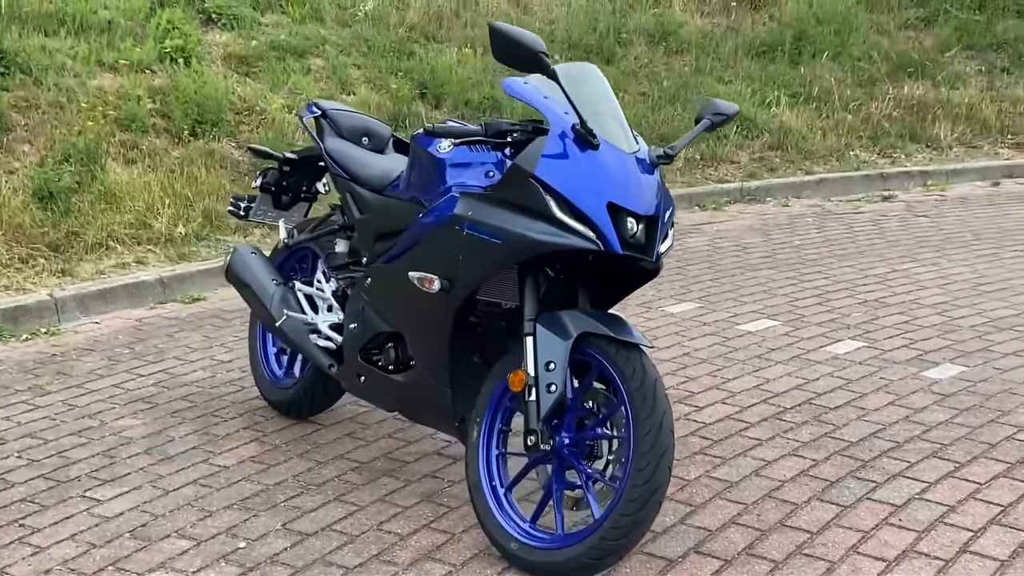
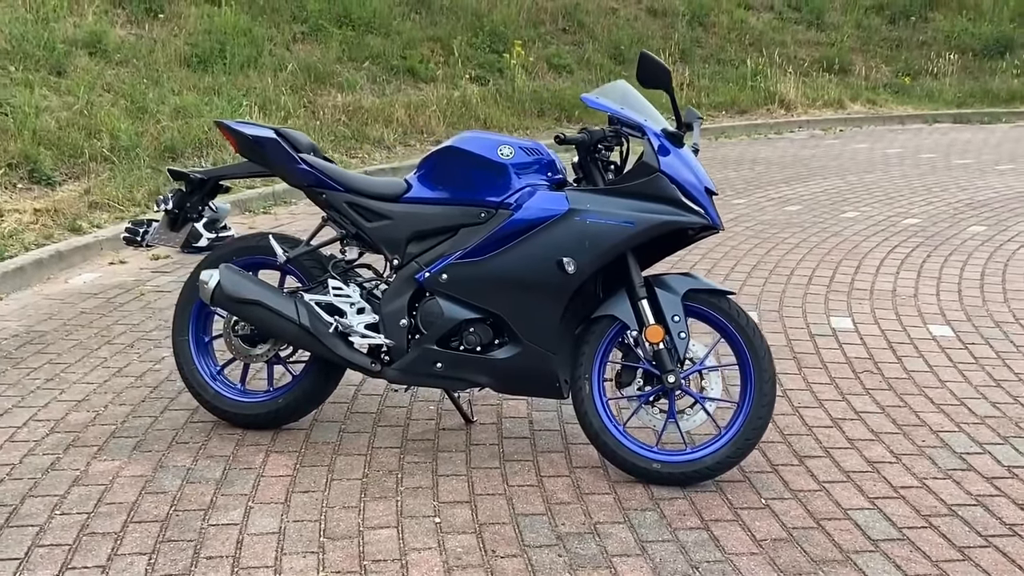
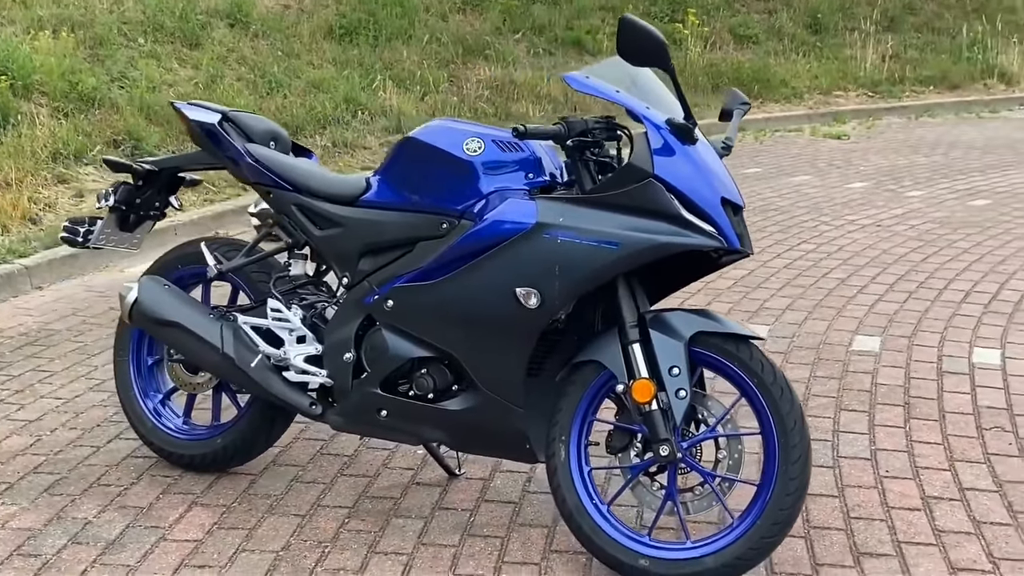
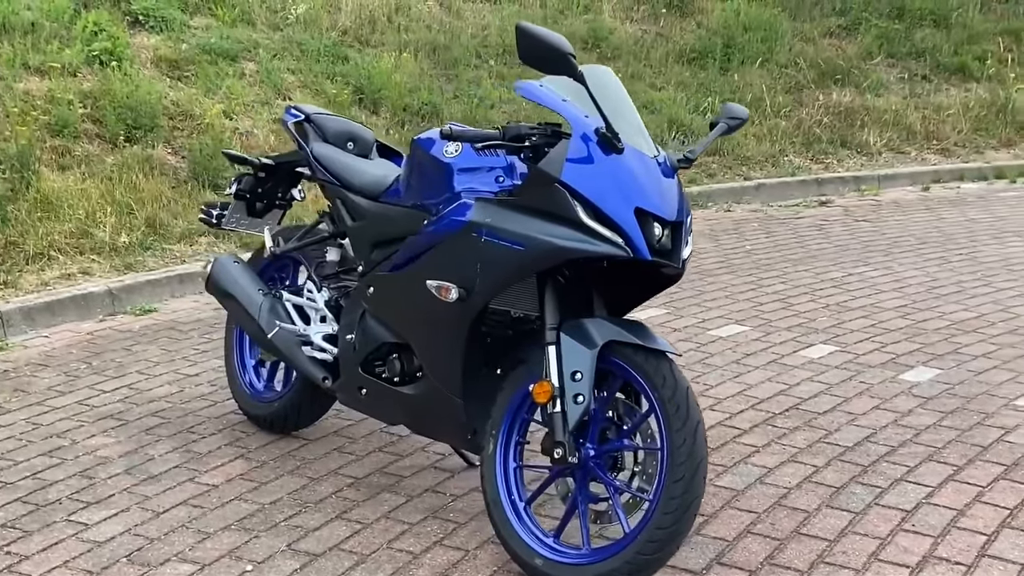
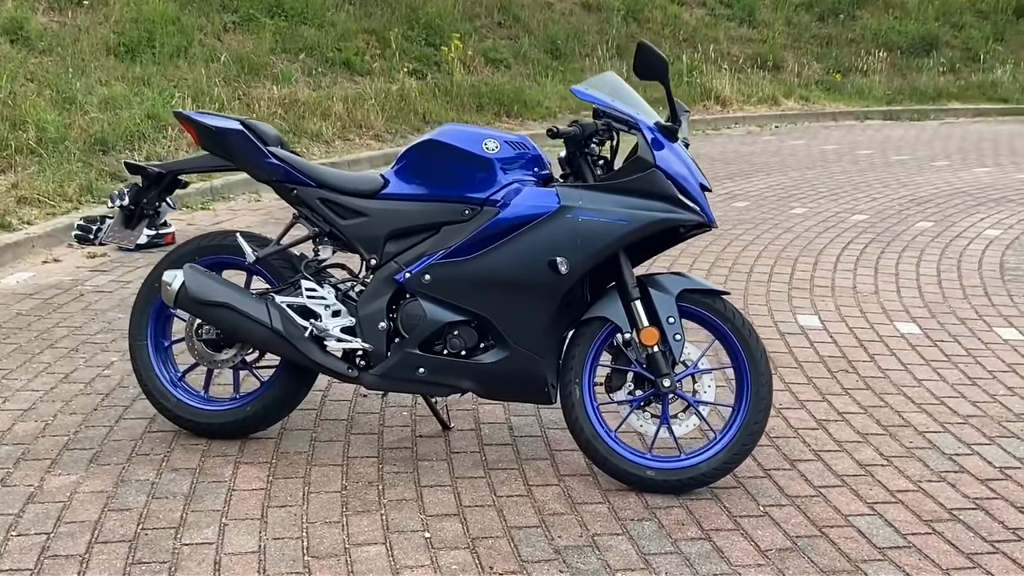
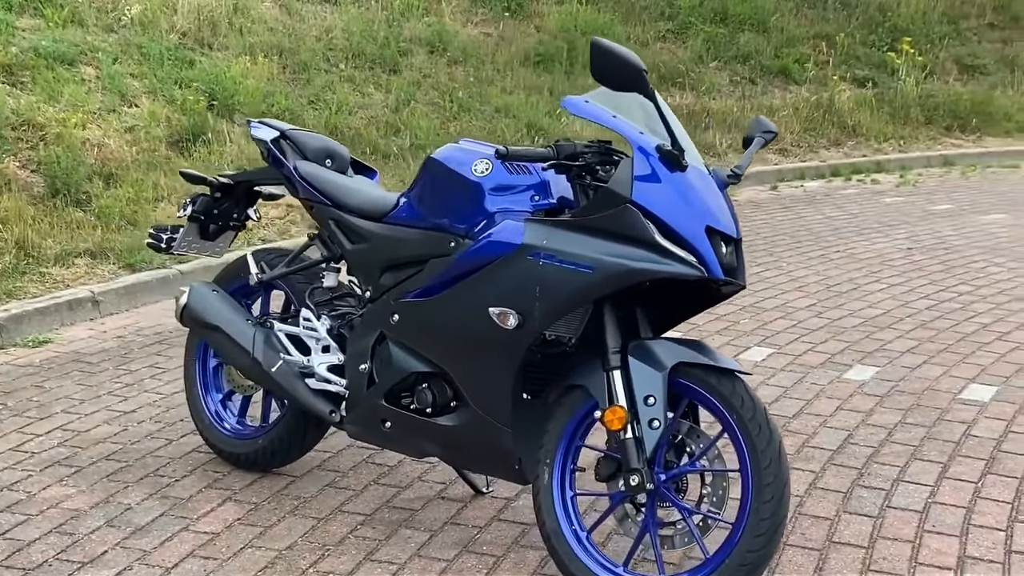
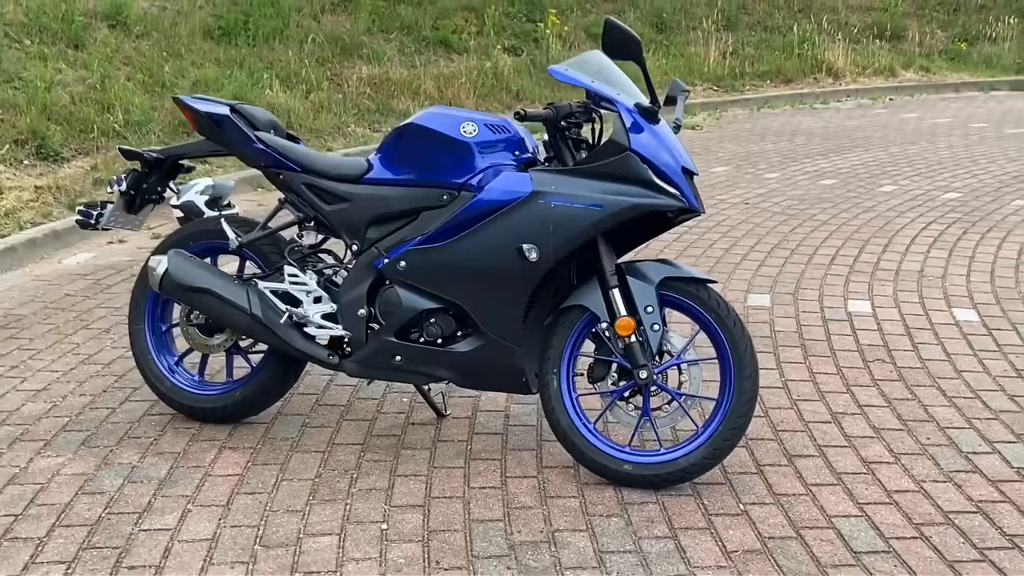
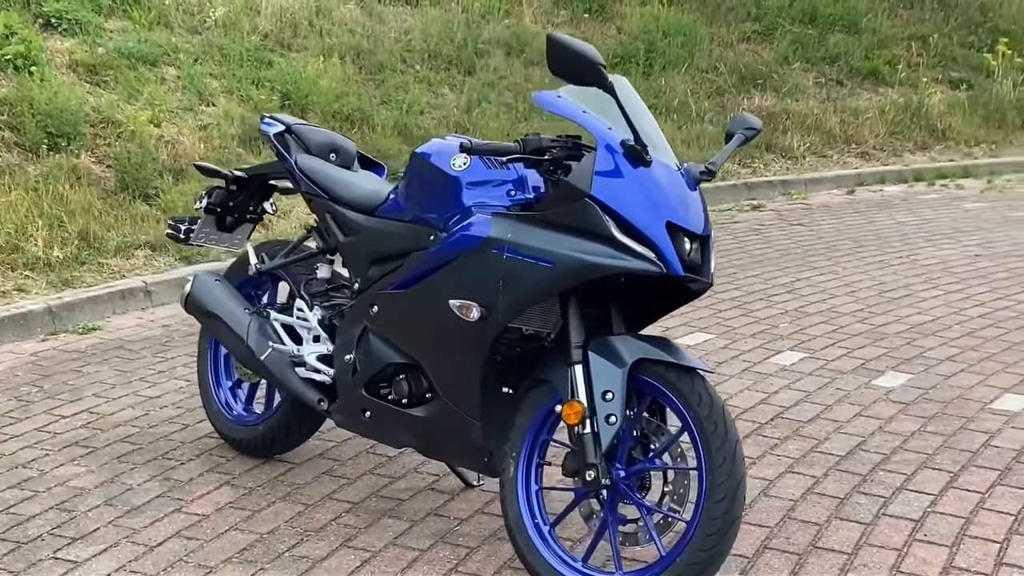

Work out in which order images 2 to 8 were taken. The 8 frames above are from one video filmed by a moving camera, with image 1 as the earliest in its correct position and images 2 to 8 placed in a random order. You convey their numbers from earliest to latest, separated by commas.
4, 8, 6, 3, 7, 2, 5
